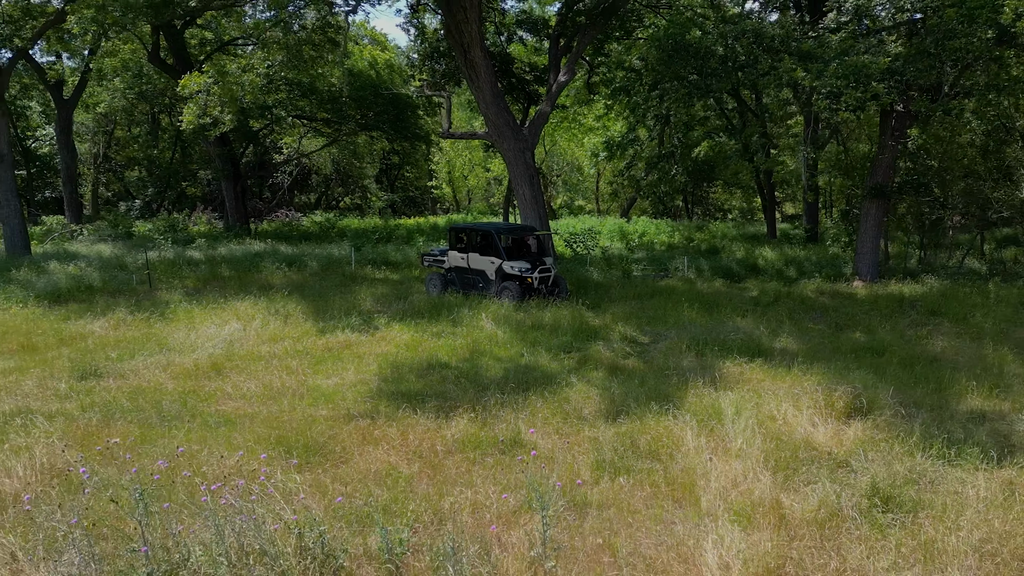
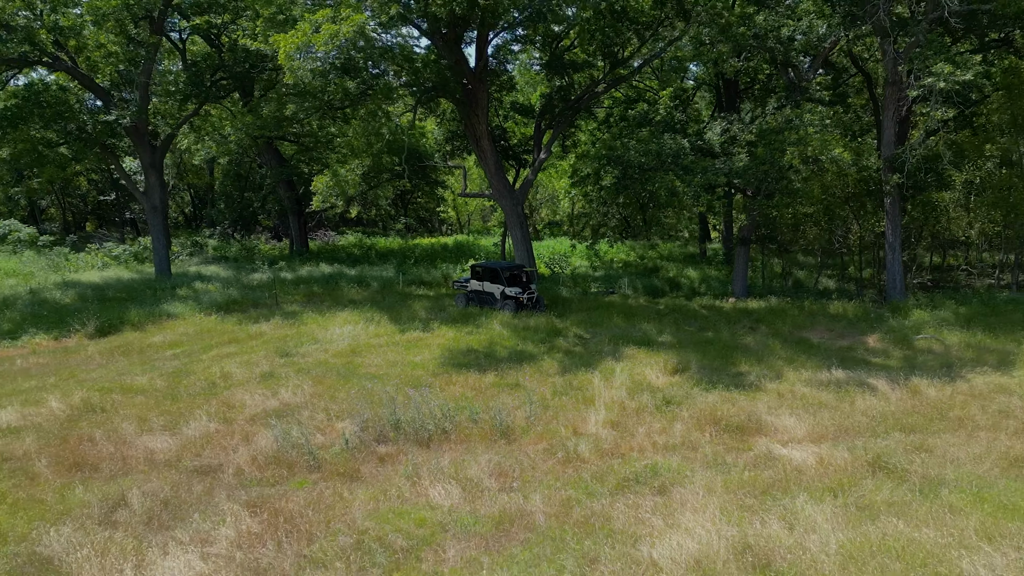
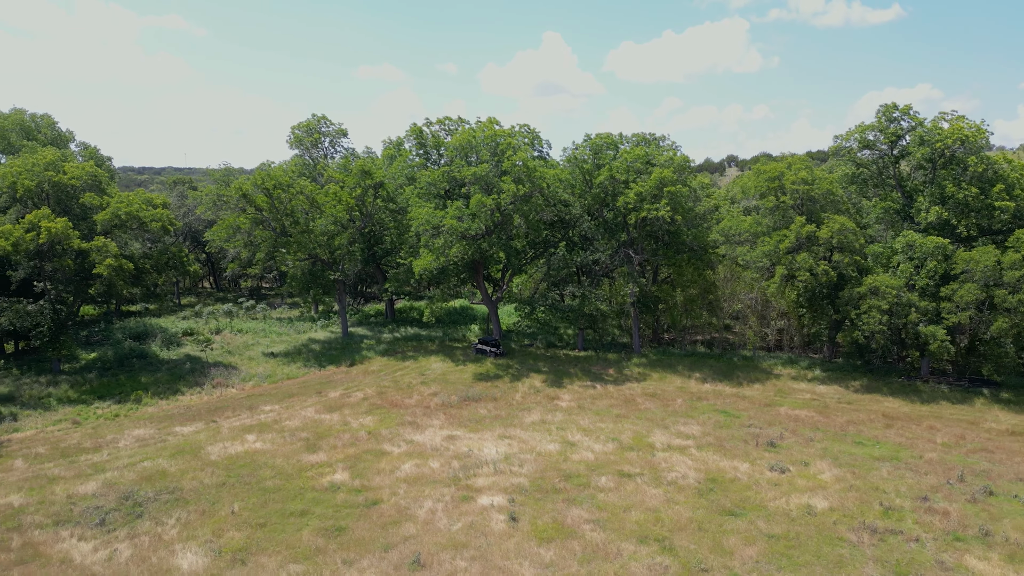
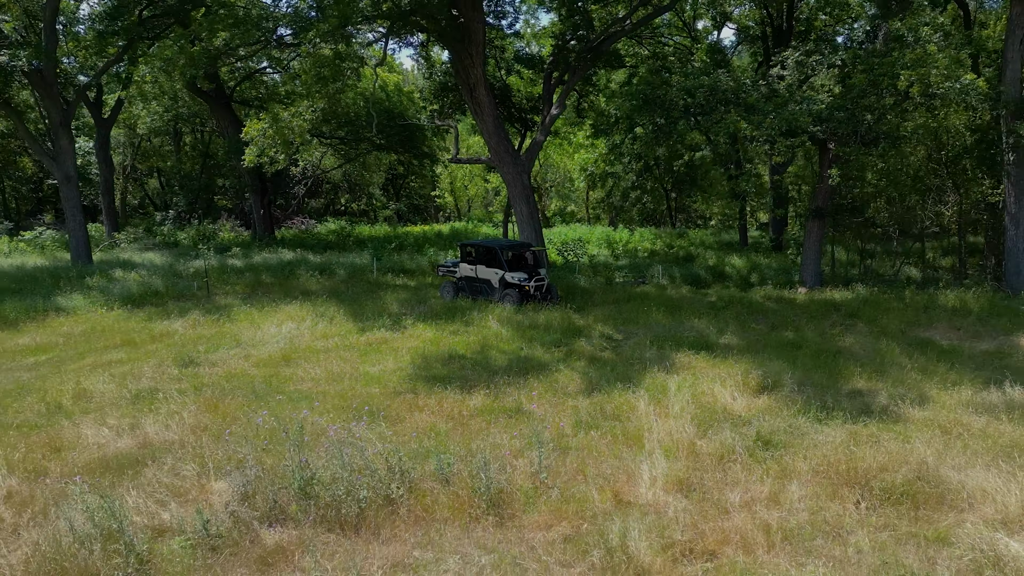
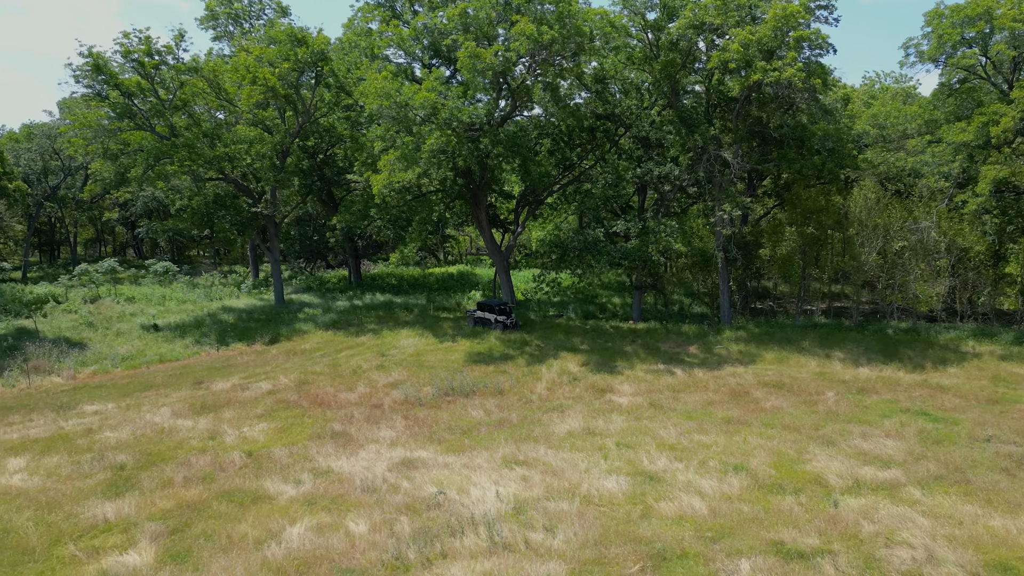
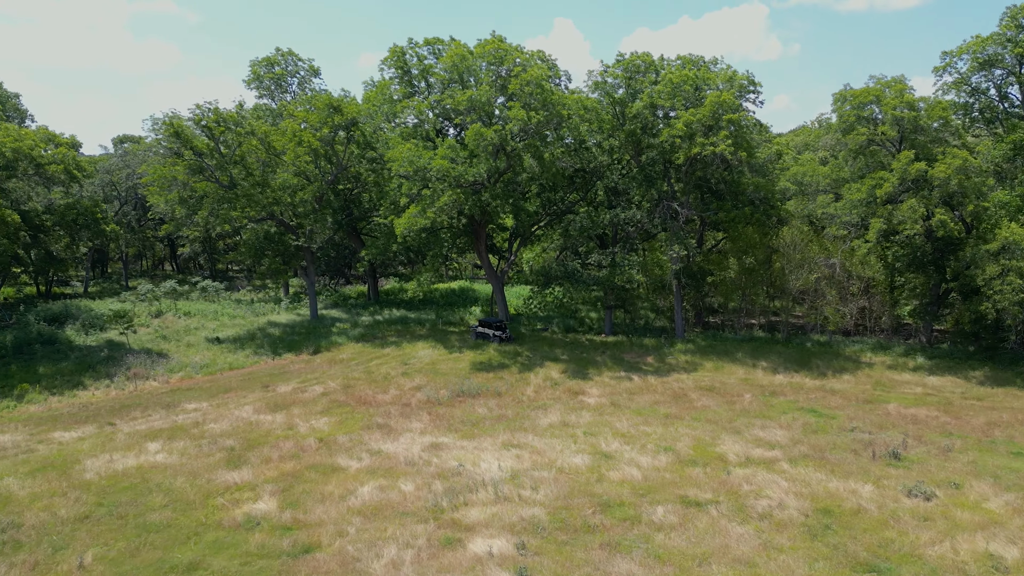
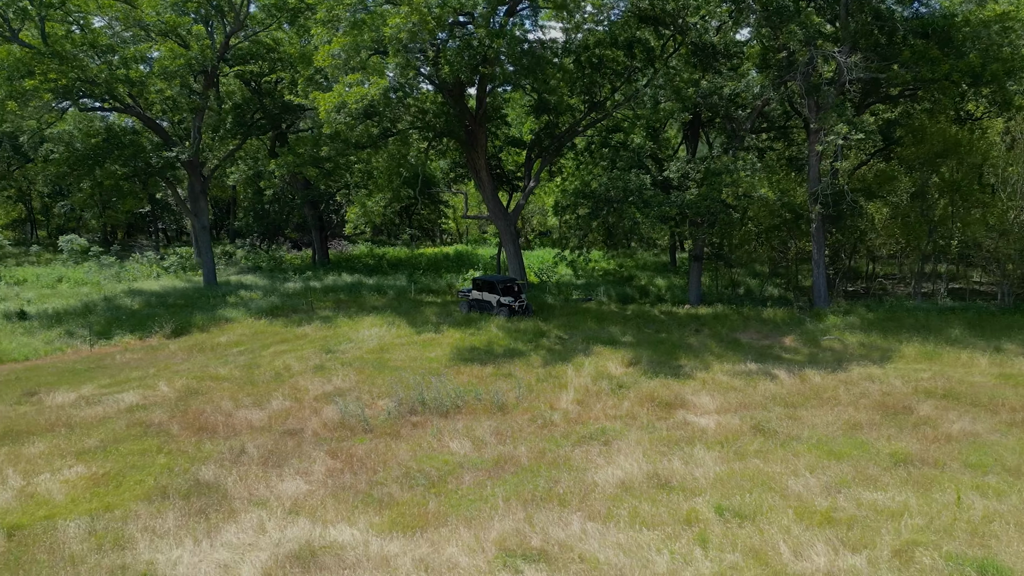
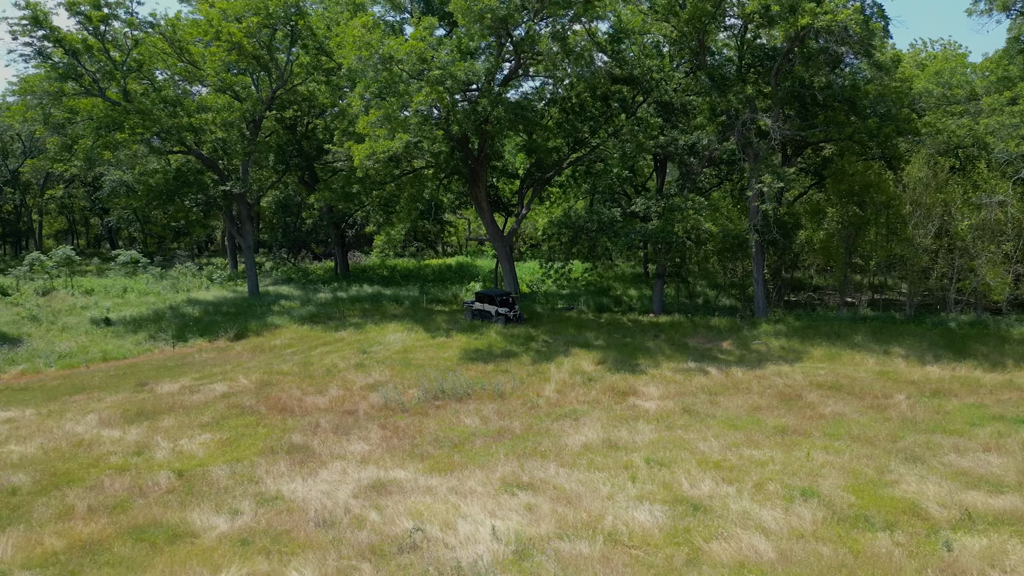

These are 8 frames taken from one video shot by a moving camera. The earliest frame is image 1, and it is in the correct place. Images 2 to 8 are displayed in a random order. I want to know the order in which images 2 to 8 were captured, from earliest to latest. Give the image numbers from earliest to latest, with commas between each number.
4, 2, 7, 8, 5, 6, 3
